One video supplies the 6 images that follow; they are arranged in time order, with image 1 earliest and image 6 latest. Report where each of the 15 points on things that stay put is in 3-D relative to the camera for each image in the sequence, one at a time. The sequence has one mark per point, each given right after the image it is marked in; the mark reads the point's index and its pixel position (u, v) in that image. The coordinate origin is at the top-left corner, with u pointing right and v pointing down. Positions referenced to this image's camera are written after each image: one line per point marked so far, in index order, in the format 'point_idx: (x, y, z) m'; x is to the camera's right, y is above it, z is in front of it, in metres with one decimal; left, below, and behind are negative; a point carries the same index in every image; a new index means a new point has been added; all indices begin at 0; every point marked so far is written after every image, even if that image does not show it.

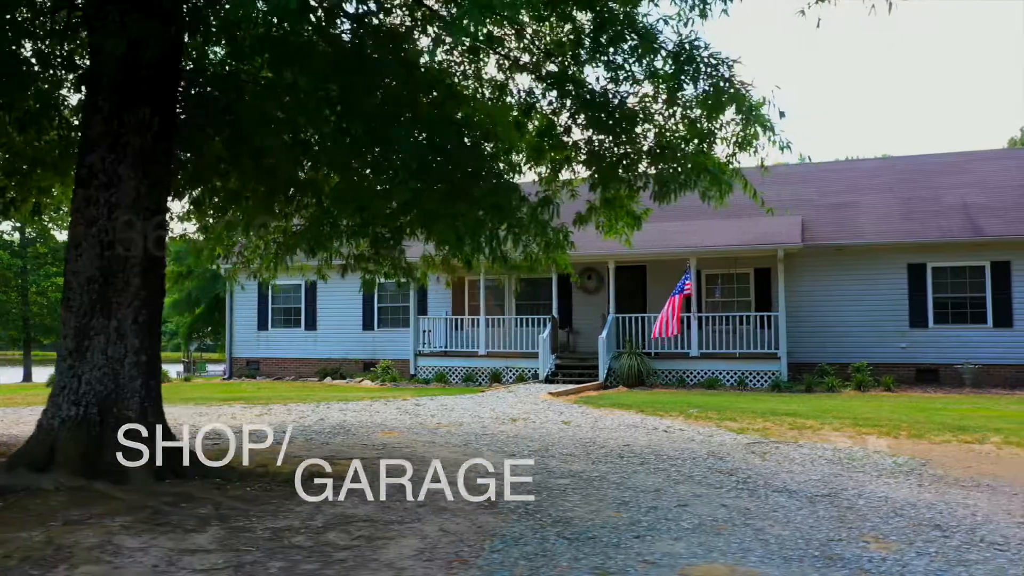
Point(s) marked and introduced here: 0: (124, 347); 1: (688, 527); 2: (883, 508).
0: (-2.8, -0.4, +5.9) m
1: (+1.1, -1.5, +5.0) m
2: (+2.5, -1.5, +5.6) m
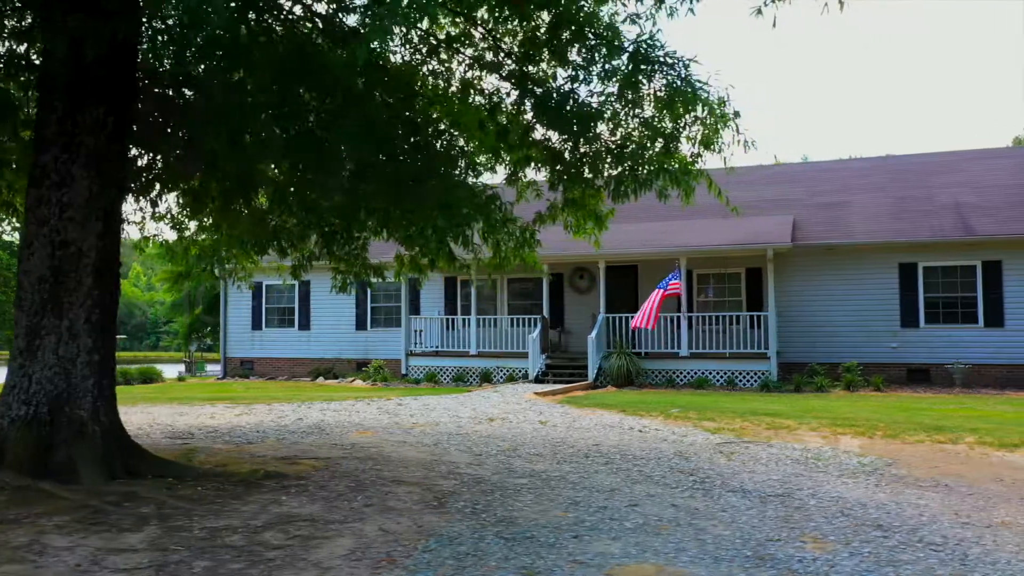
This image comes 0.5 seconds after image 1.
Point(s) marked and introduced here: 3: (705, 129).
0: (-3.2, -0.4, +5.9) m
1: (+0.7, -1.5, +5.0) m
2: (+2.2, -1.5, +5.5) m
3: (+1.9, +1.6, +7.8) m
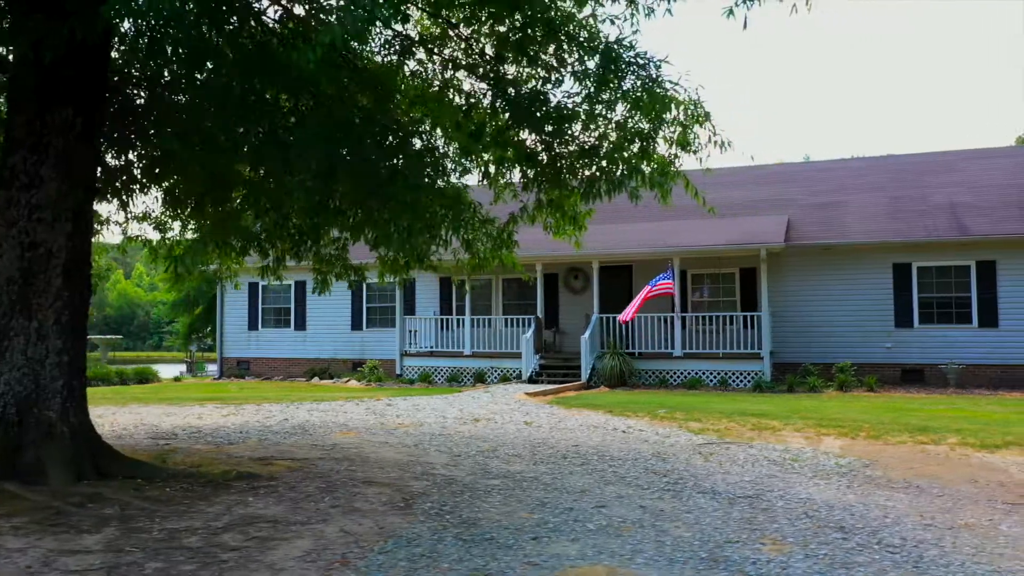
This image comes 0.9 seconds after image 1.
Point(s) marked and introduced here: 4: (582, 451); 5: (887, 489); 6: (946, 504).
0: (-3.4, -0.4, +5.9) m
1: (+0.5, -1.5, +5.0) m
2: (+2.0, -1.5, +5.5) m
3: (+1.6, +1.6, +7.8) m
4: (+0.7, -1.7, +8.5) m
5: (+3.0, -1.6, +6.4) m
6: (+3.1, -1.5, +5.8) m
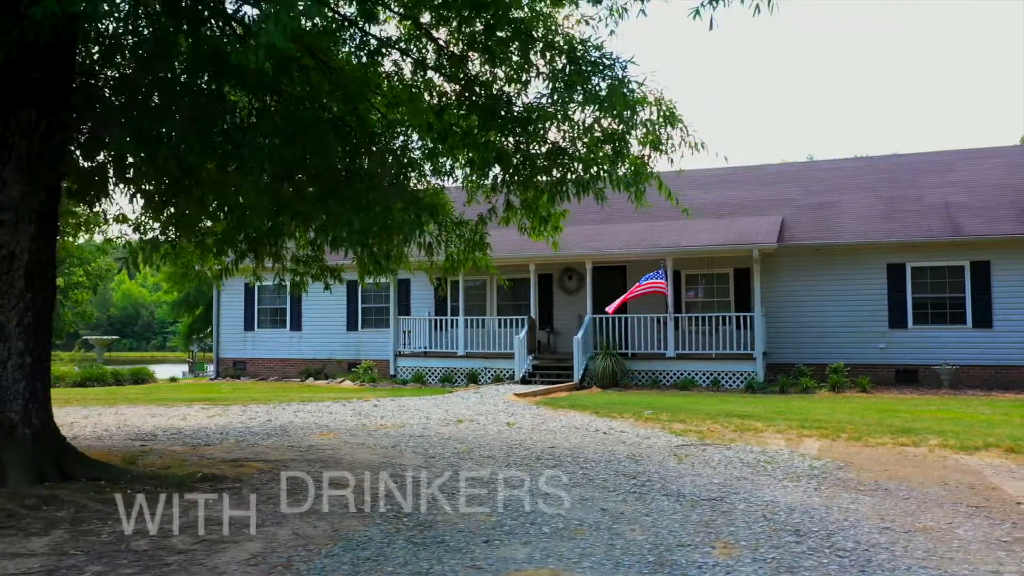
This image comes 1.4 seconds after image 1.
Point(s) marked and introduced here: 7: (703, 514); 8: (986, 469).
0: (-3.7, -0.5, +5.9) m
1: (+0.2, -1.5, +5.0) m
2: (+1.7, -1.5, +5.5) m
3: (+1.4, +1.5, +7.8) m
4: (+0.5, -1.7, +8.5) m
5: (+2.7, -1.6, +6.4) m
6: (+2.8, -1.6, +5.7) m
7: (+1.3, -1.5, +5.5) m
8: (+4.5, -1.7, +7.6) m
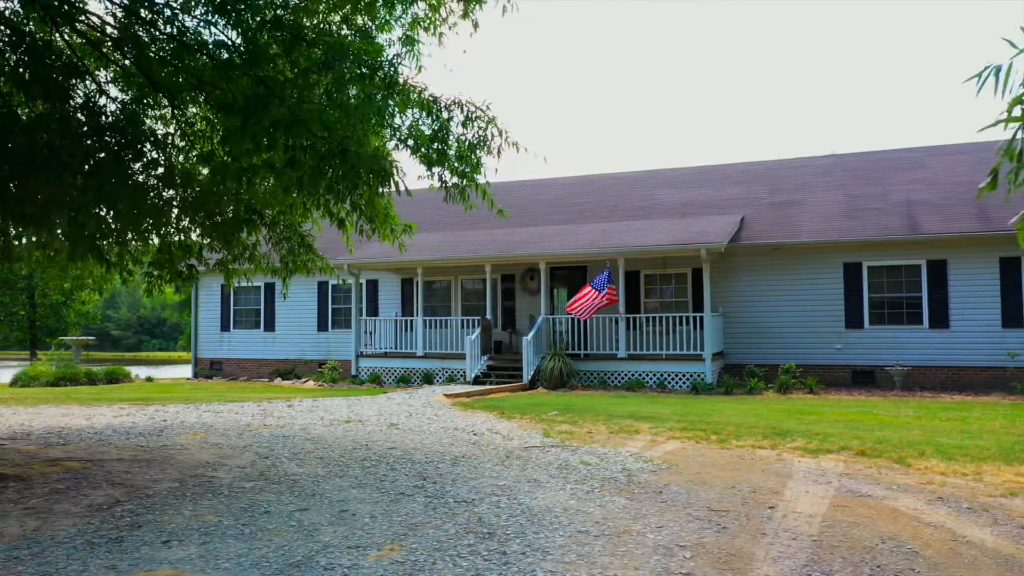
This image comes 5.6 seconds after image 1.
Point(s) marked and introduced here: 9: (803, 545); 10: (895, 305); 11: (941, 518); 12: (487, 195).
0: (-5.5, -0.5, +6.1) m
1: (-1.7, -1.5, +5.0) m
2: (-0.2, -1.6, +5.5) m
3: (-0.4, +1.5, +7.8) m
4: (-1.3, -1.7, +8.5) m
5: (+0.9, -1.6, +6.4) m
6: (+1.0, -1.6, +5.7) m
7: (-0.6, -1.6, +5.5) m
8: (+2.7, -1.7, +7.5) m
9: (+1.7, -1.5, +4.7) m
10: (+9.4, -0.4, +20.1) m
11: (+2.9, -1.6, +5.5) m
12: (-0.2, +0.9, +8.0) m
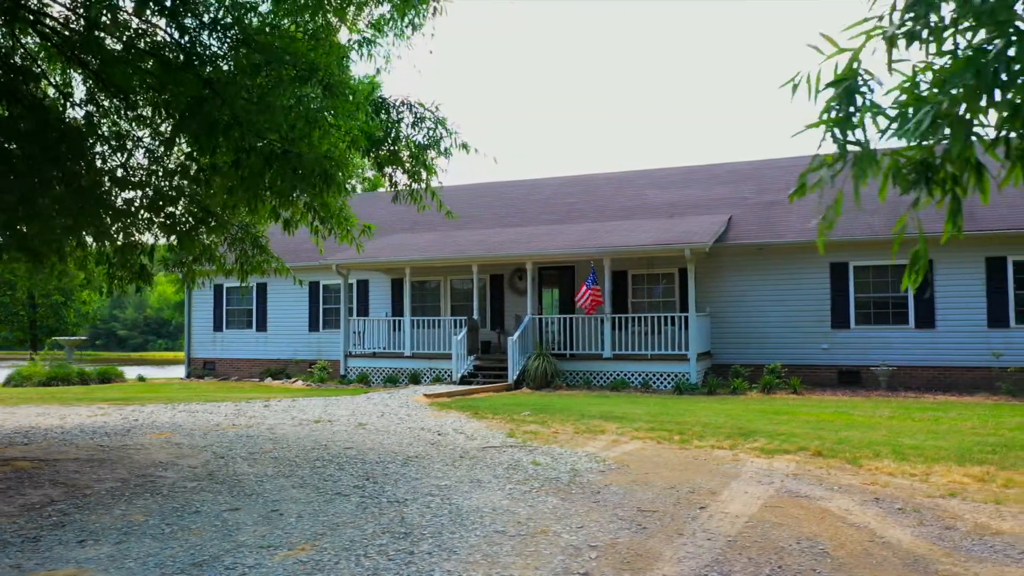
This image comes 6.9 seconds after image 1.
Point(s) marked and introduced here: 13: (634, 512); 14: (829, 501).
0: (-6.0, -0.5, +6.1) m
1: (-2.2, -1.5, +5.1) m
2: (-0.7, -1.6, +5.5) m
3: (-0.9, +1.5, +7.8) m
4: (-1.8, -1.8, +8.5) m
5: (+0.4, -1.6, +6.4) m
6: (+0.5, -1.6, +5.7) m
7: (-1.1, -1.6, +5.5) m
8: (+2.2, -1.7, +7.5) m
9: (+1.2, -1.5, +4.7) m
10: (+9.1, -0.4, +20.0) m
11: (+2.4, -1.6, +5.5) m
12: (-0.7, +0.9, +8.0) m
13: (+0.9, -1.6, +5.7) m
14: (+2.4, -1.6, +6.1) m
